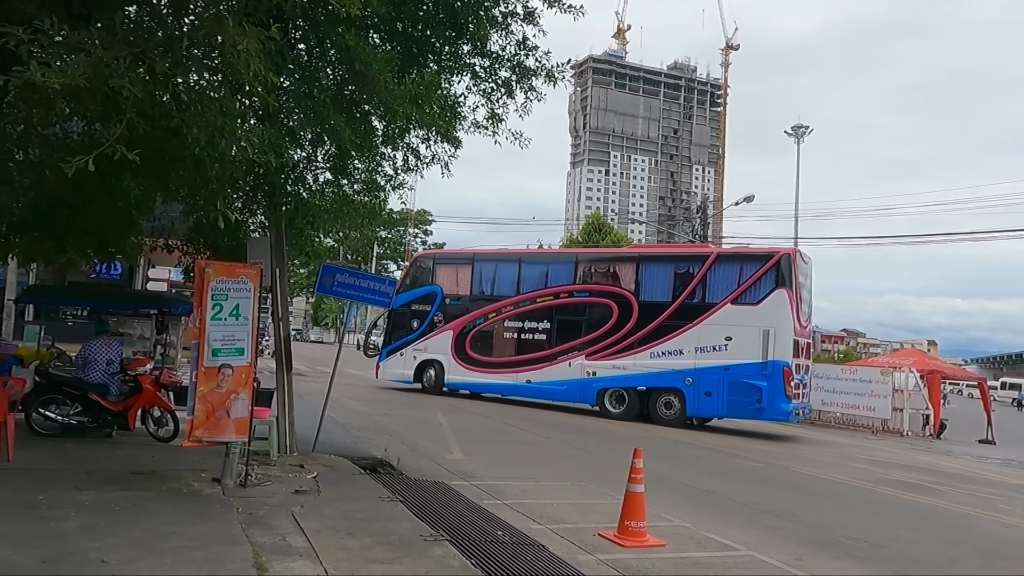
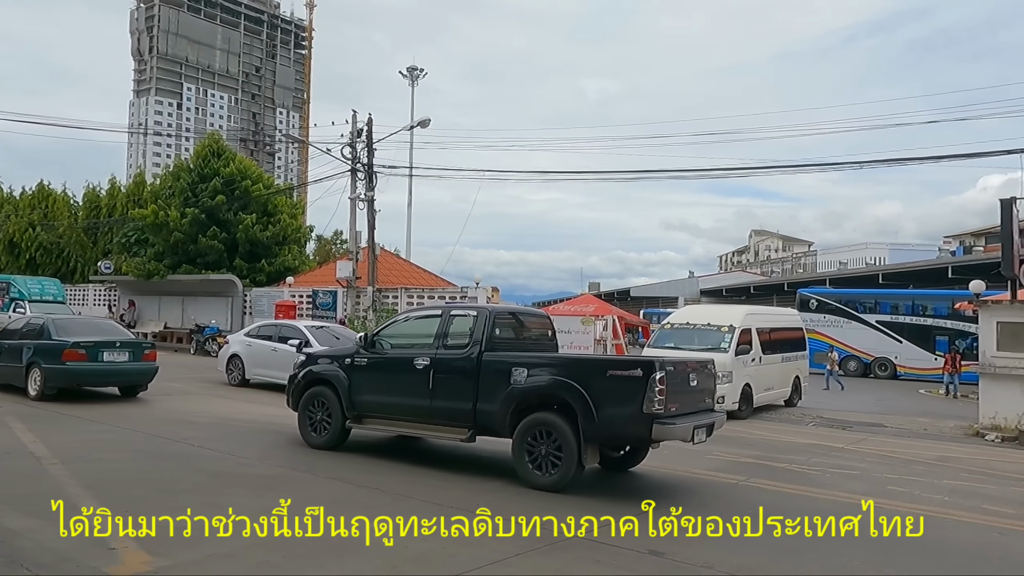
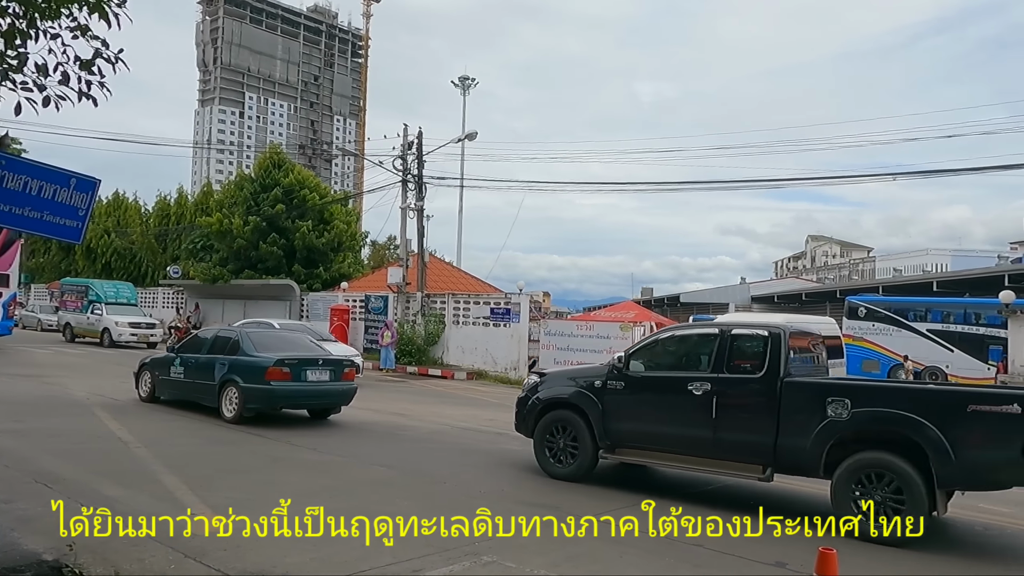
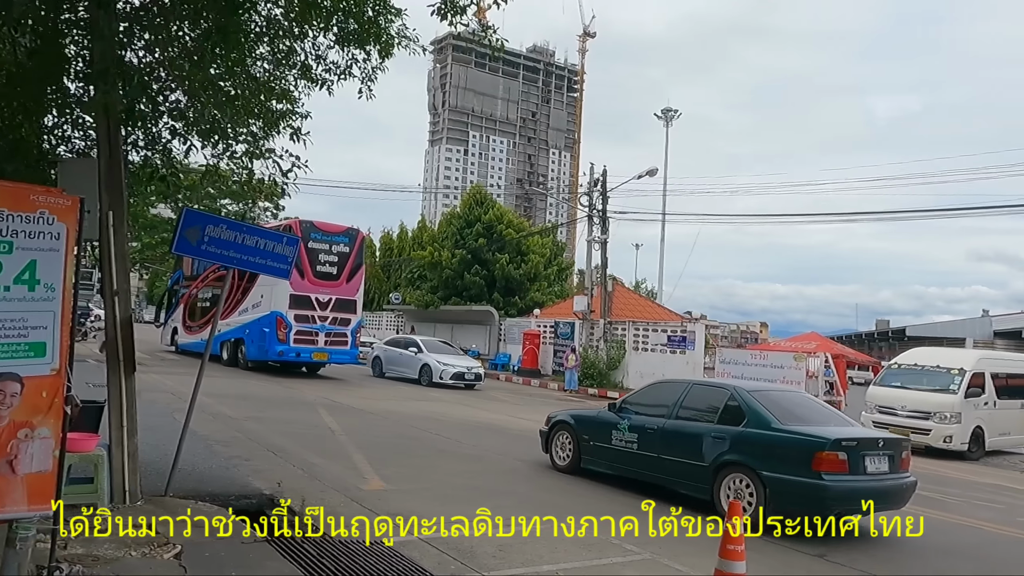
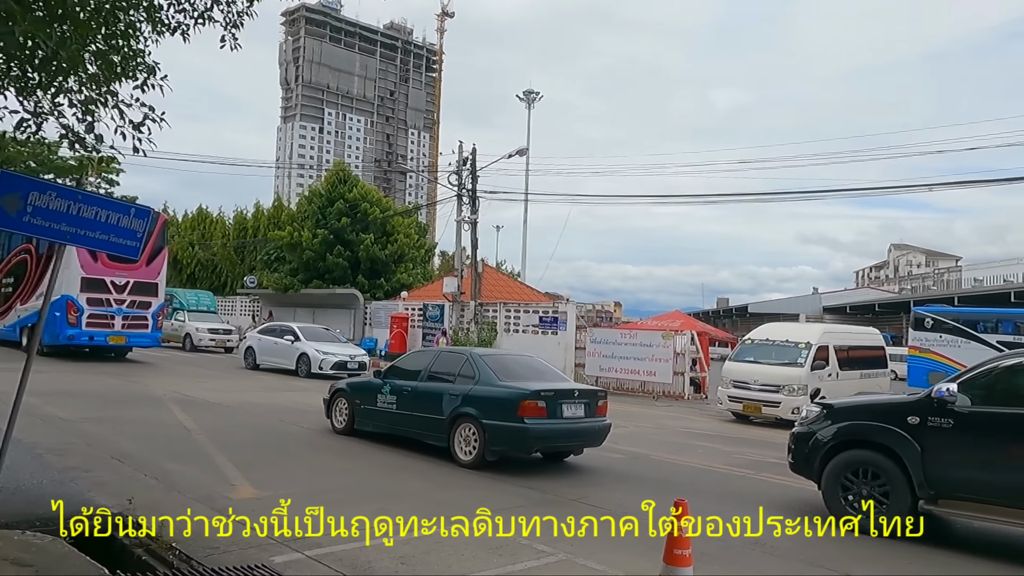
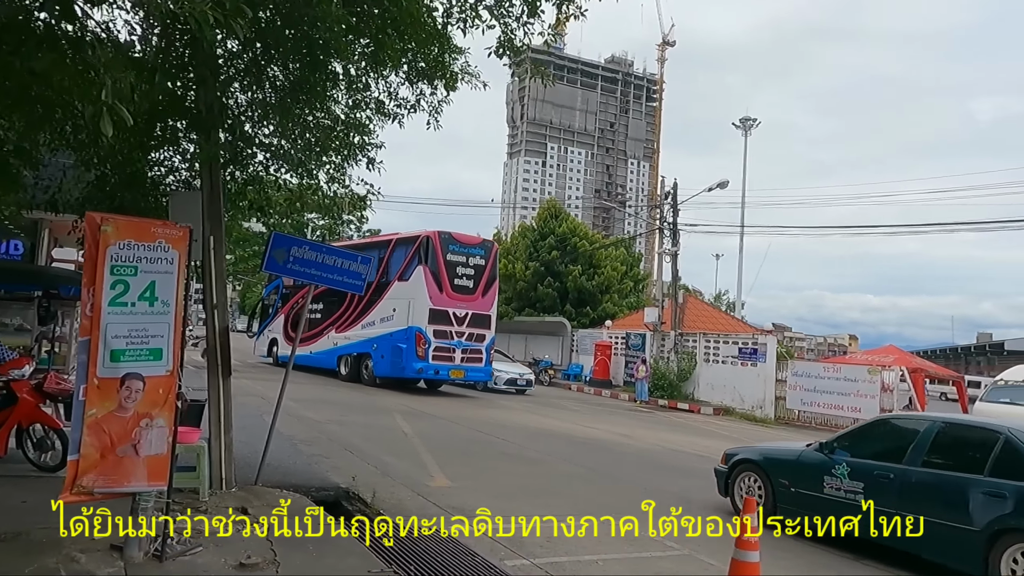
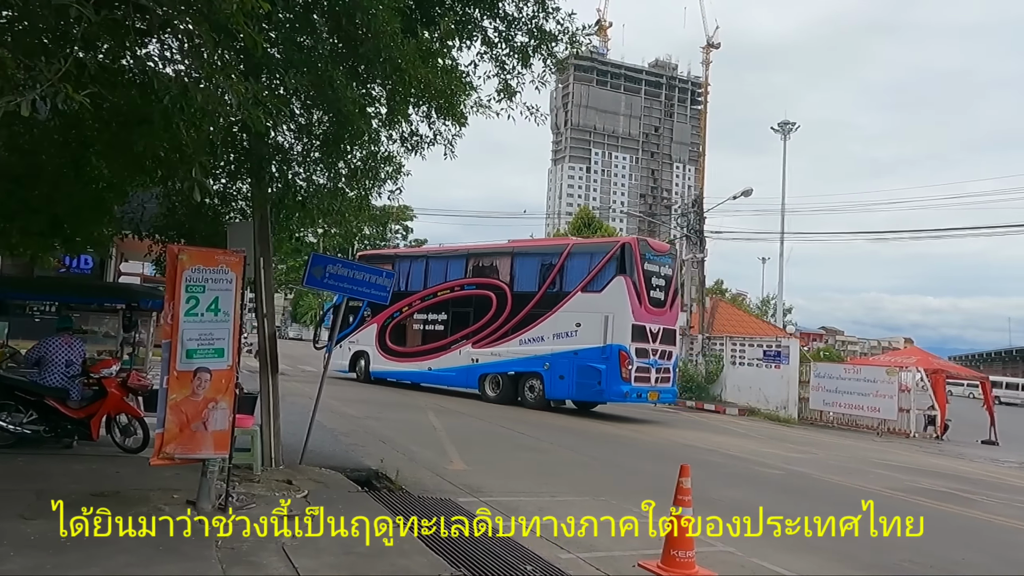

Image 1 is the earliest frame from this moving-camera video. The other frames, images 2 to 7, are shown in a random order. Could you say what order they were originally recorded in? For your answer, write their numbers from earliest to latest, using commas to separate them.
7, 6, 4, 5, 3, 2
